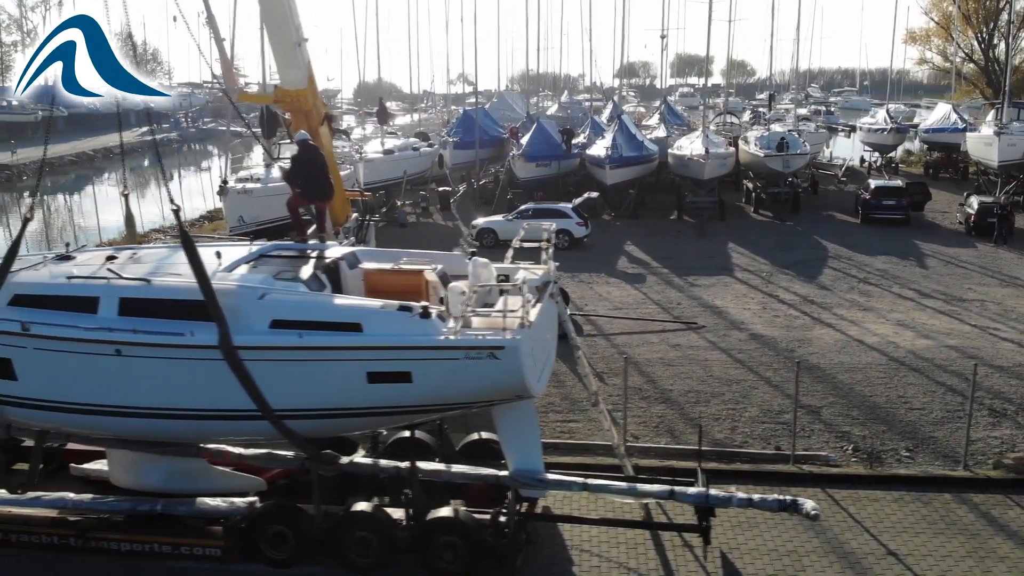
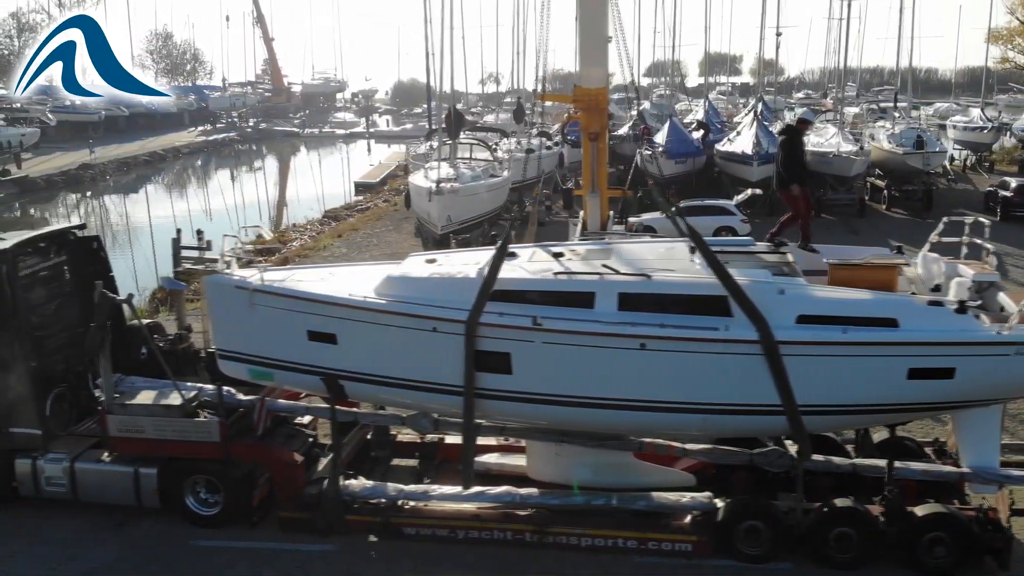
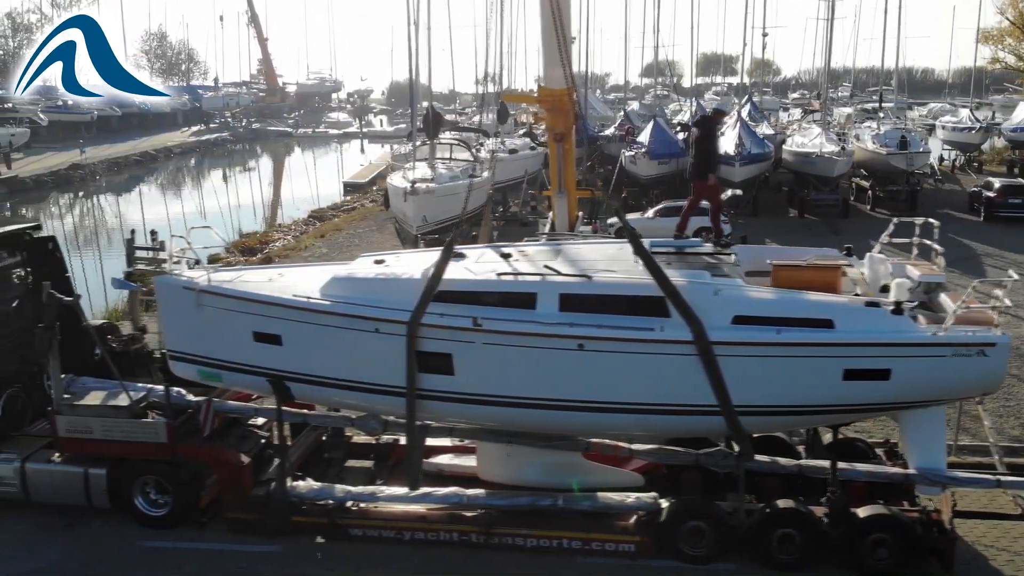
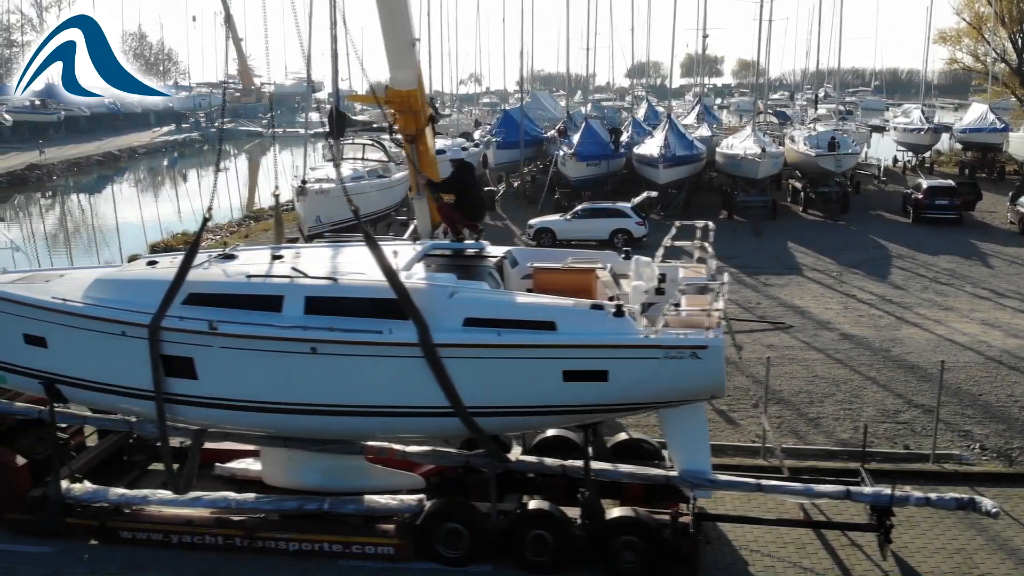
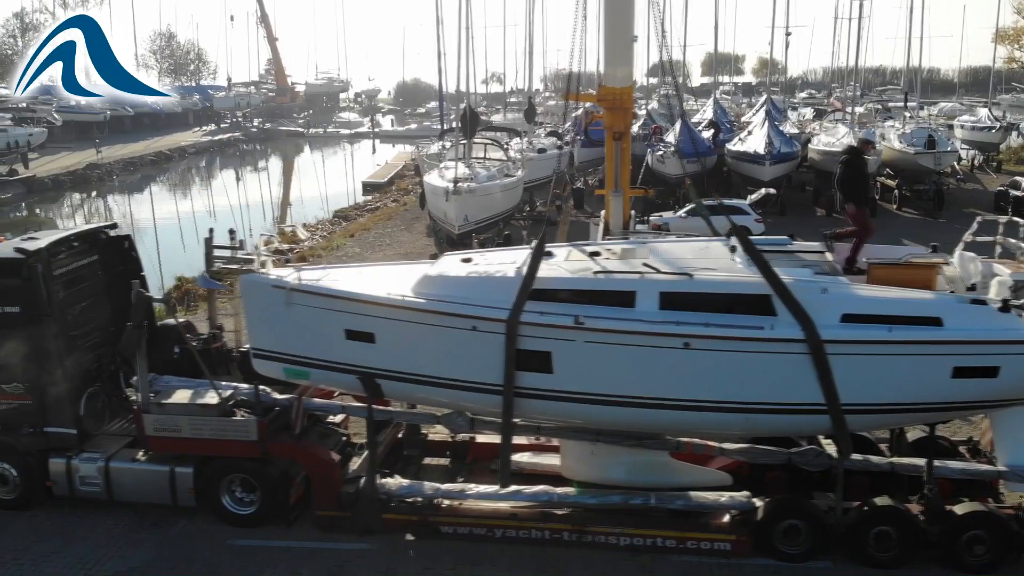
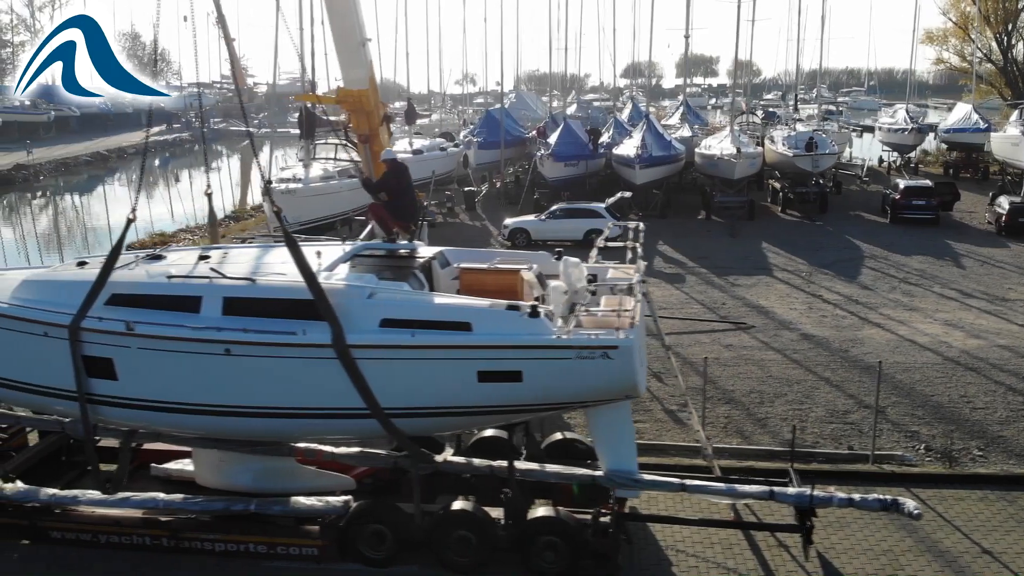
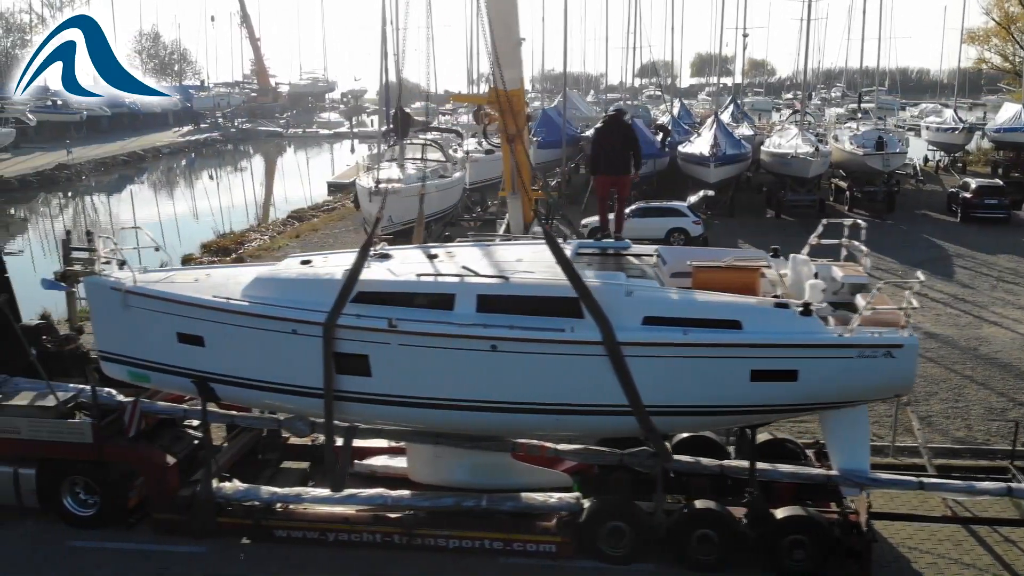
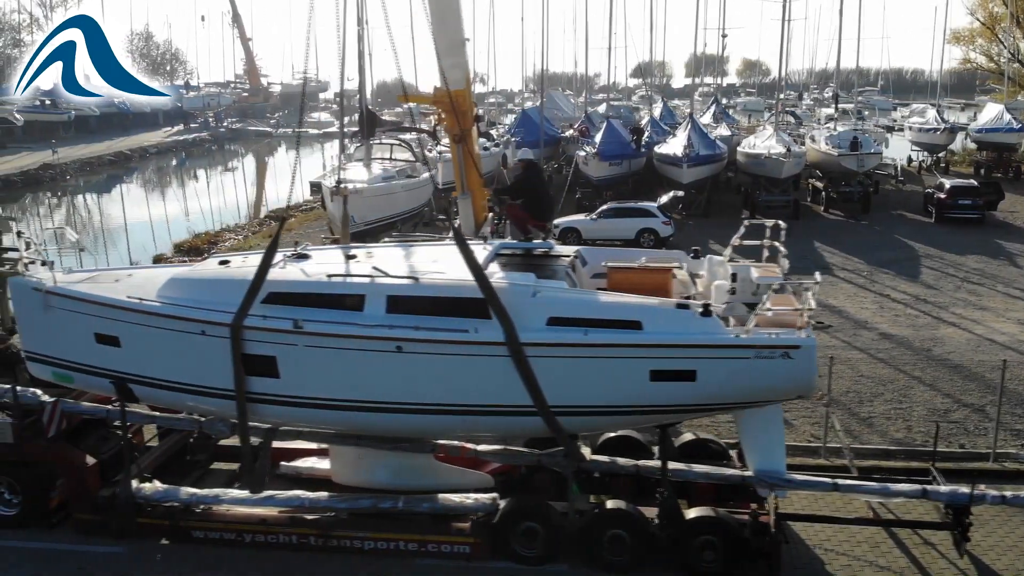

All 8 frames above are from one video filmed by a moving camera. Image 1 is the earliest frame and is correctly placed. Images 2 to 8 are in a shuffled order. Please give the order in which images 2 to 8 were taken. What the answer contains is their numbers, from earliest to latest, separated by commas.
6, 4, 8, 7, 3, 2, 5
